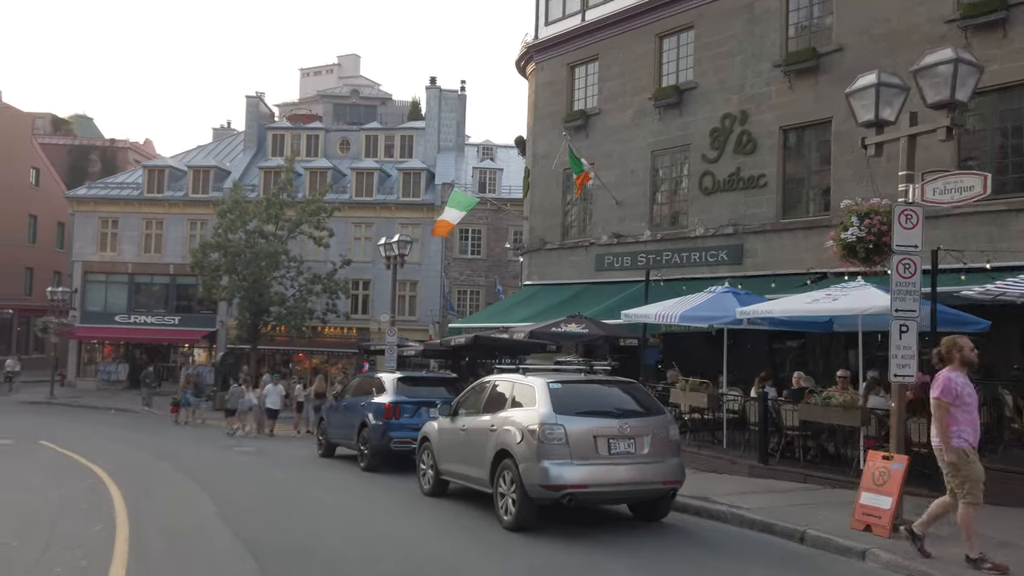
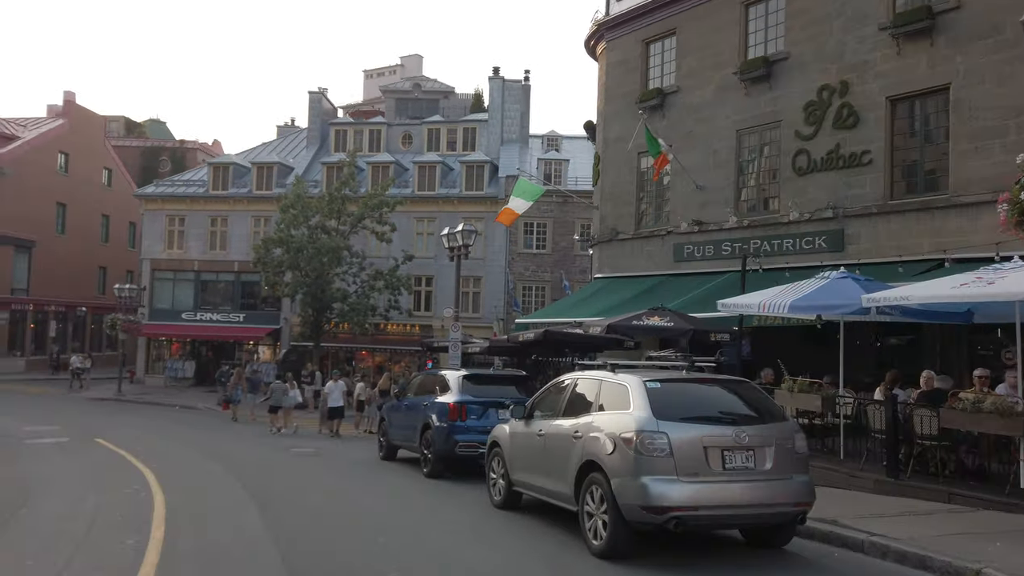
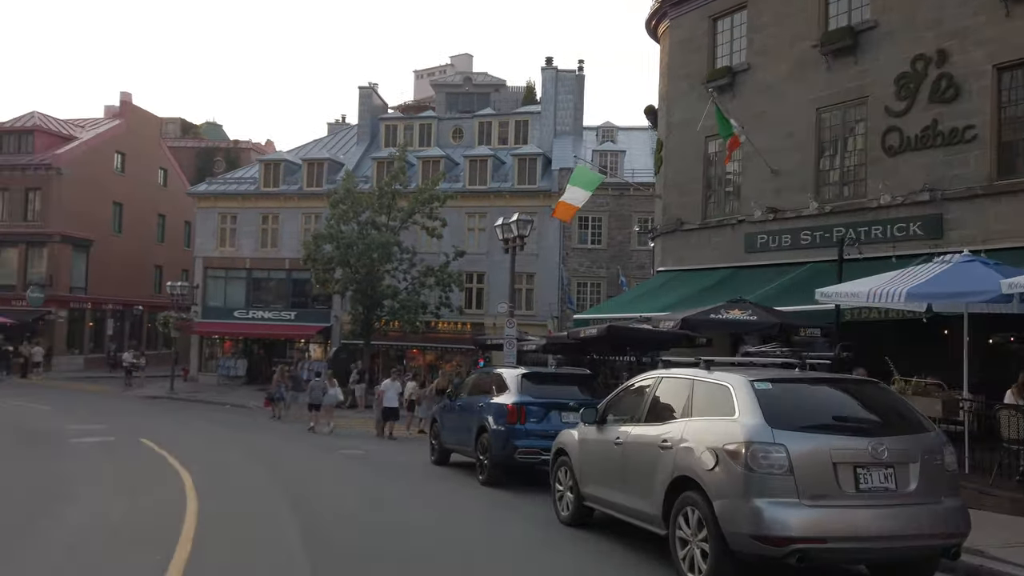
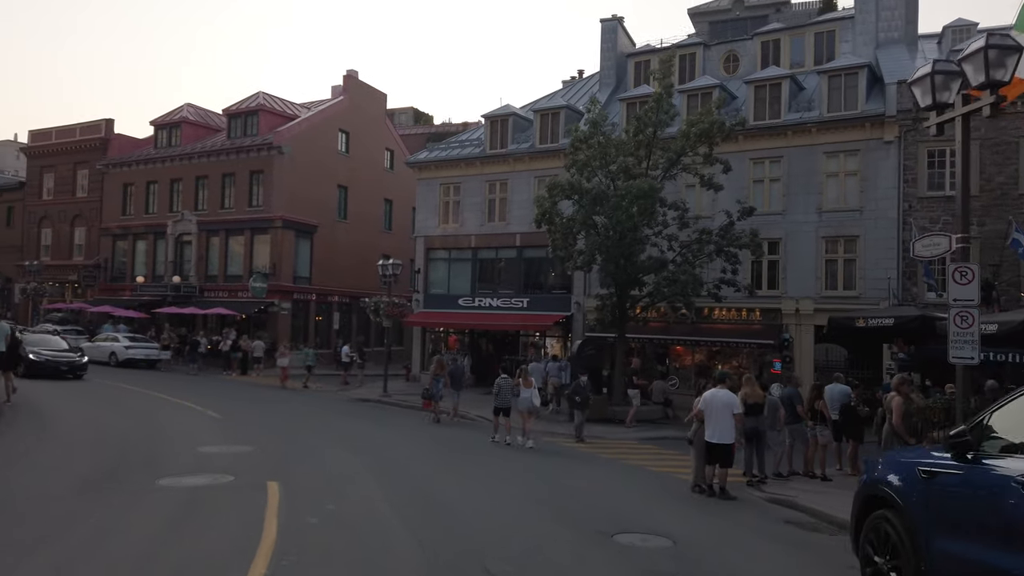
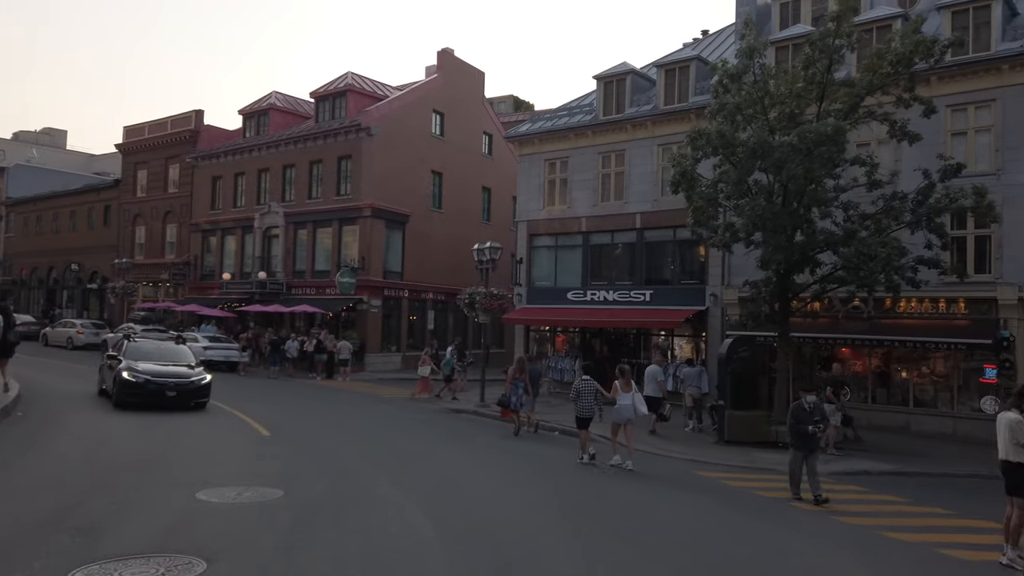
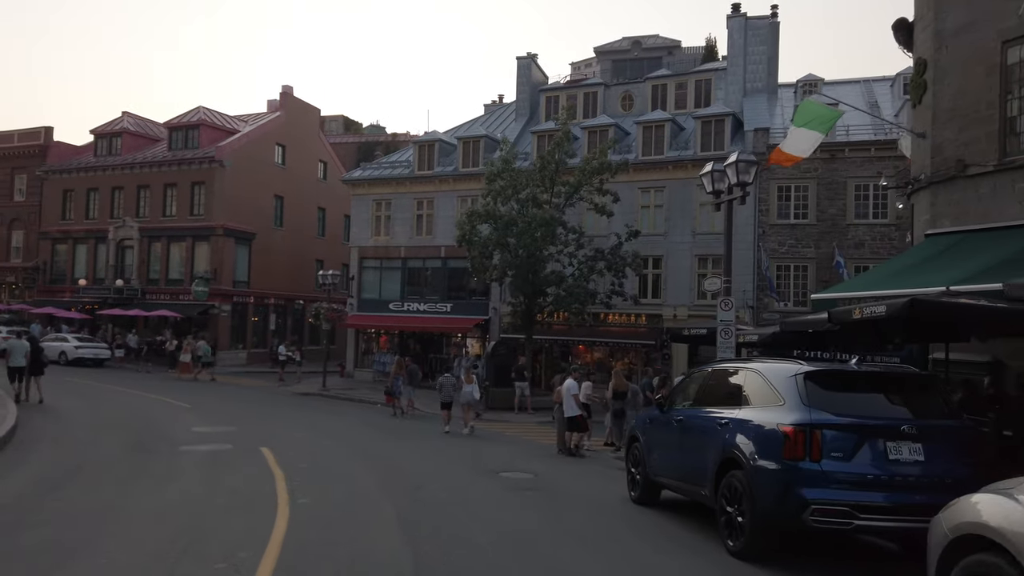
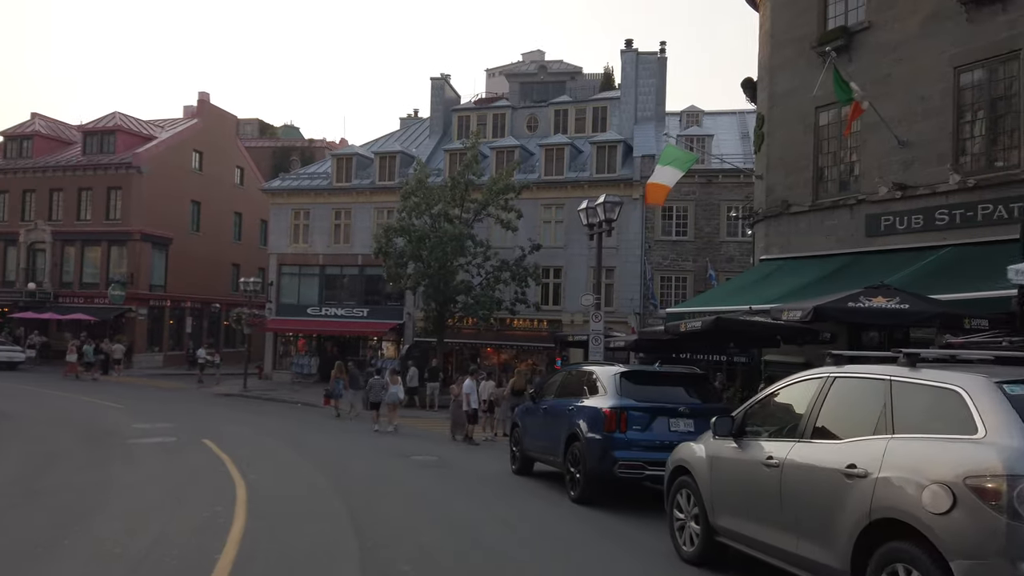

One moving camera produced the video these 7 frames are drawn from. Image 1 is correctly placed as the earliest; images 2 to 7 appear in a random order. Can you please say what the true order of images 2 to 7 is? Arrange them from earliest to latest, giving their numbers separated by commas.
2, 3, 7, 6, 4, 5
